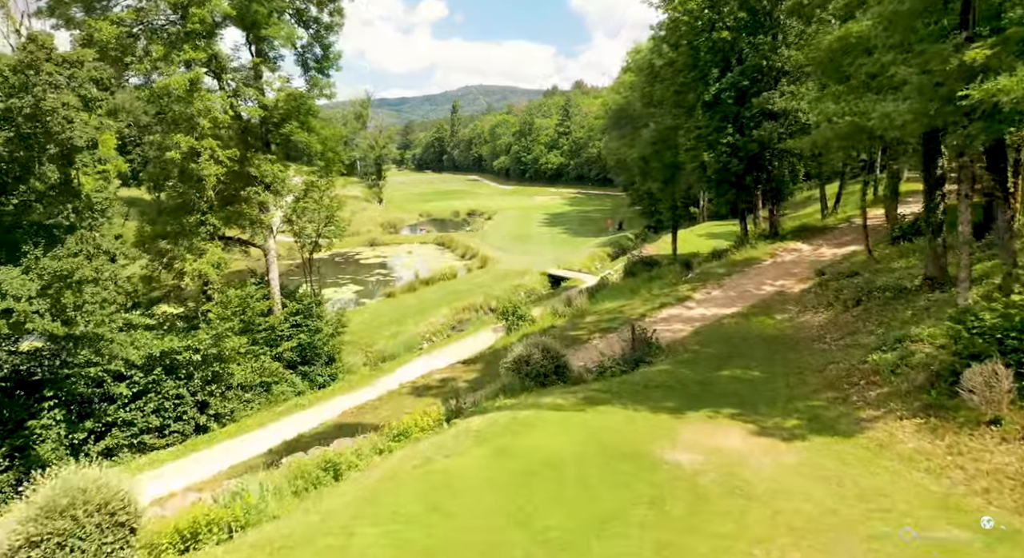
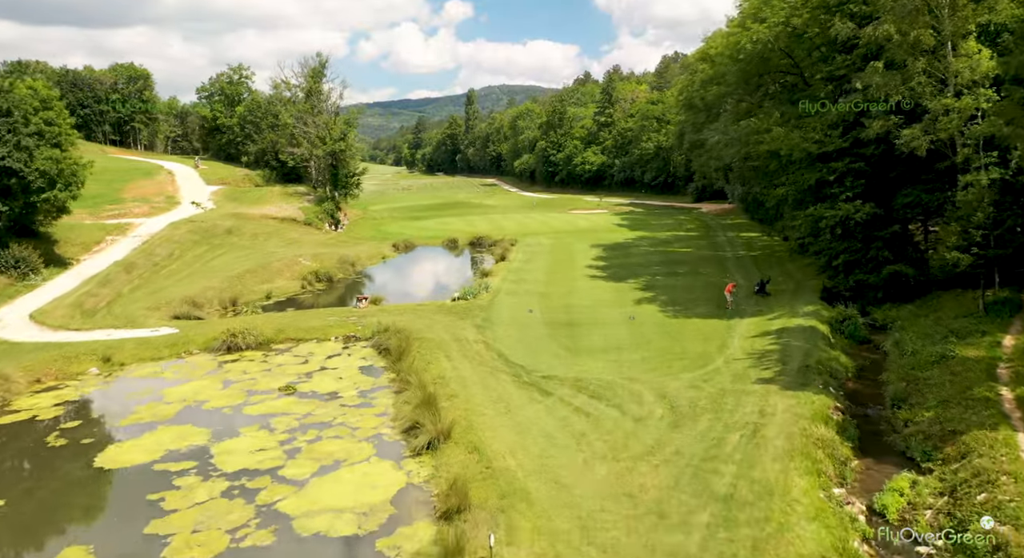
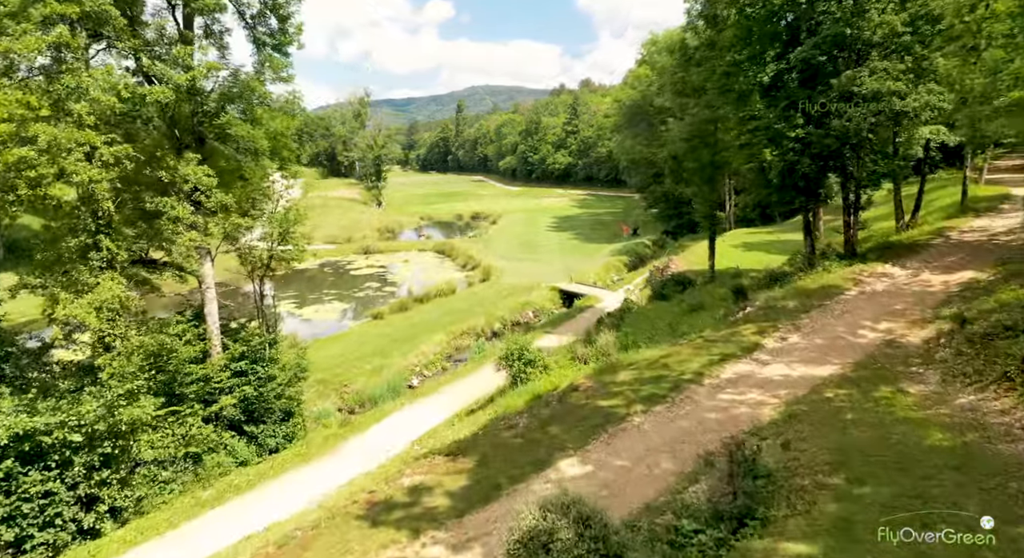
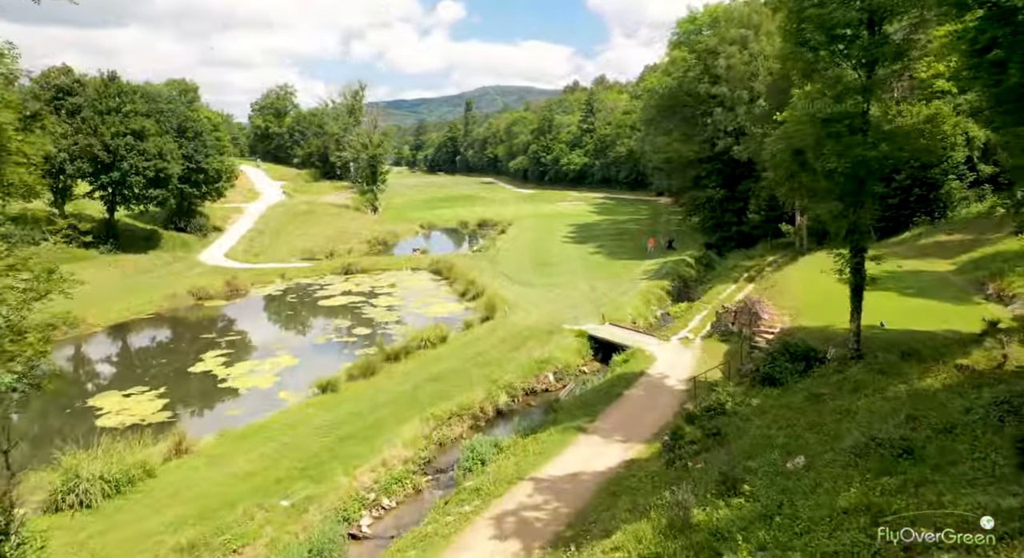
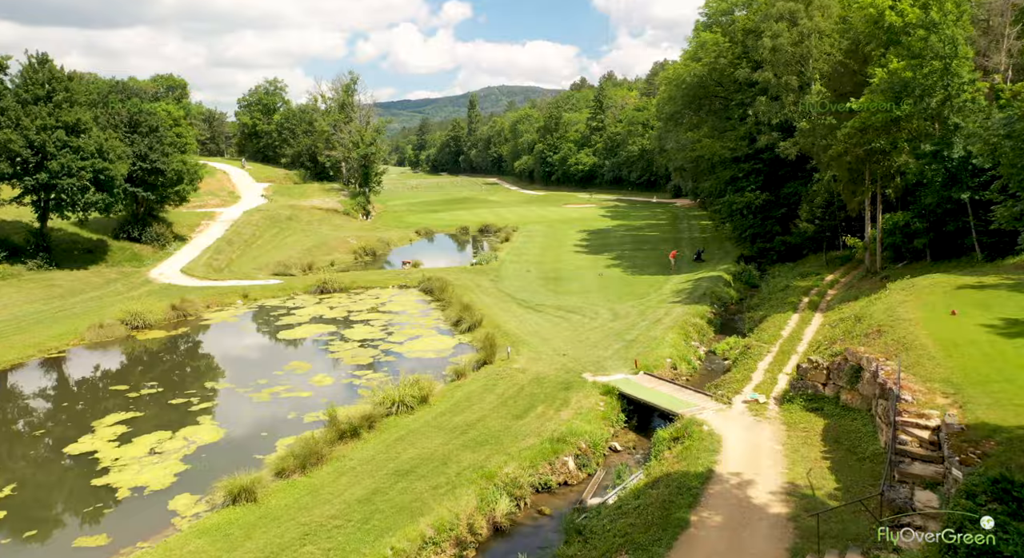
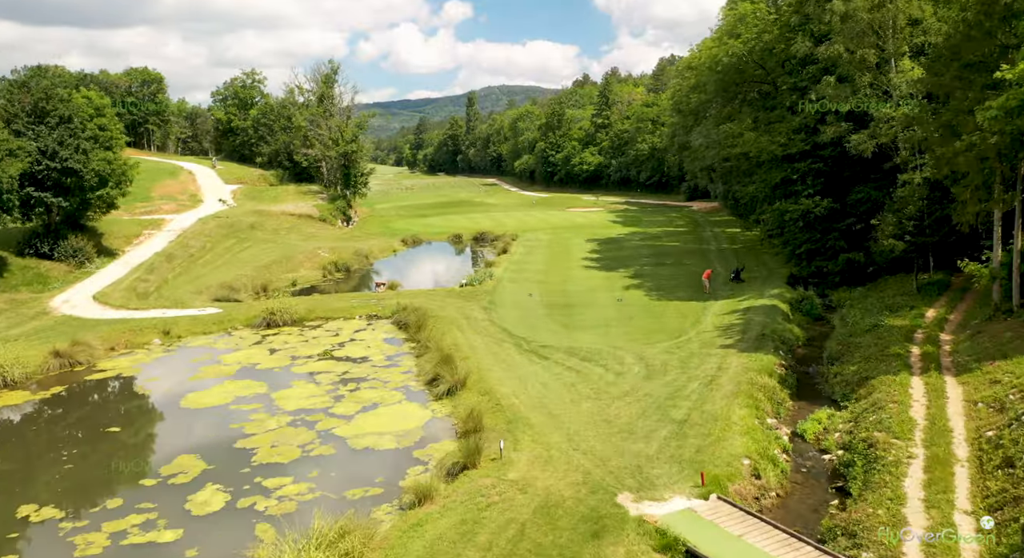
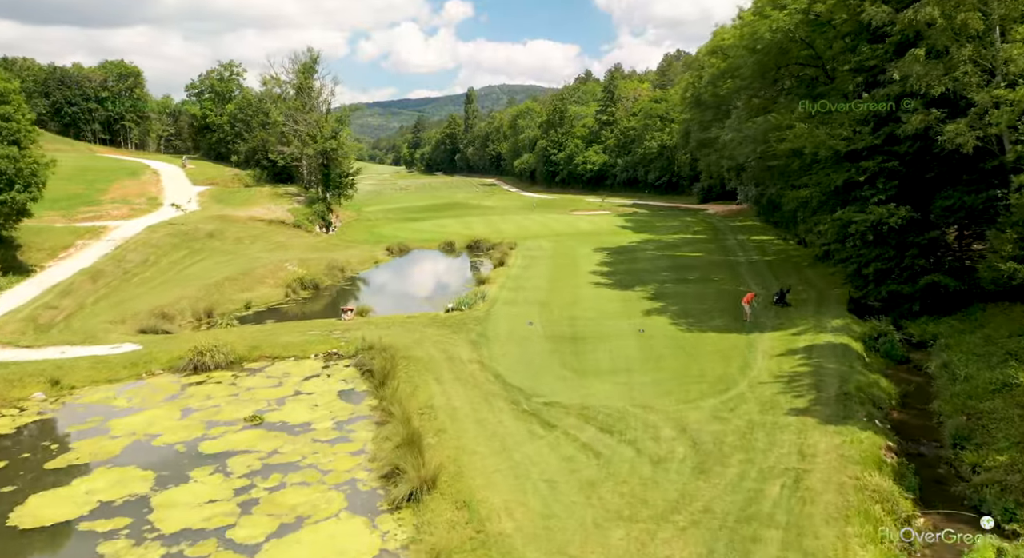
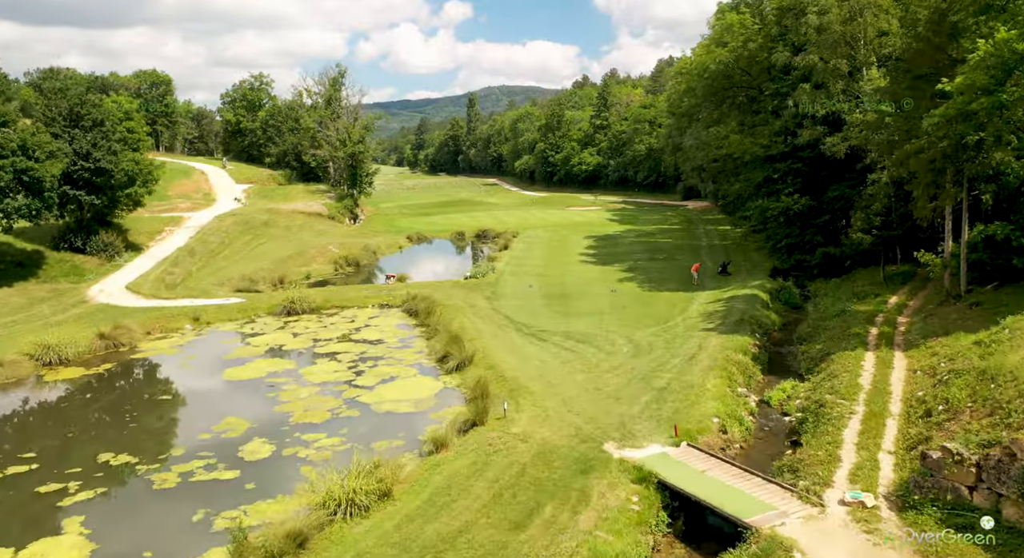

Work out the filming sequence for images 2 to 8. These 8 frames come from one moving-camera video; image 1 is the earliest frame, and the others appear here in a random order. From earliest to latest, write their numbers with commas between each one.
3, 4, 5, 8, 6, 2, 7
